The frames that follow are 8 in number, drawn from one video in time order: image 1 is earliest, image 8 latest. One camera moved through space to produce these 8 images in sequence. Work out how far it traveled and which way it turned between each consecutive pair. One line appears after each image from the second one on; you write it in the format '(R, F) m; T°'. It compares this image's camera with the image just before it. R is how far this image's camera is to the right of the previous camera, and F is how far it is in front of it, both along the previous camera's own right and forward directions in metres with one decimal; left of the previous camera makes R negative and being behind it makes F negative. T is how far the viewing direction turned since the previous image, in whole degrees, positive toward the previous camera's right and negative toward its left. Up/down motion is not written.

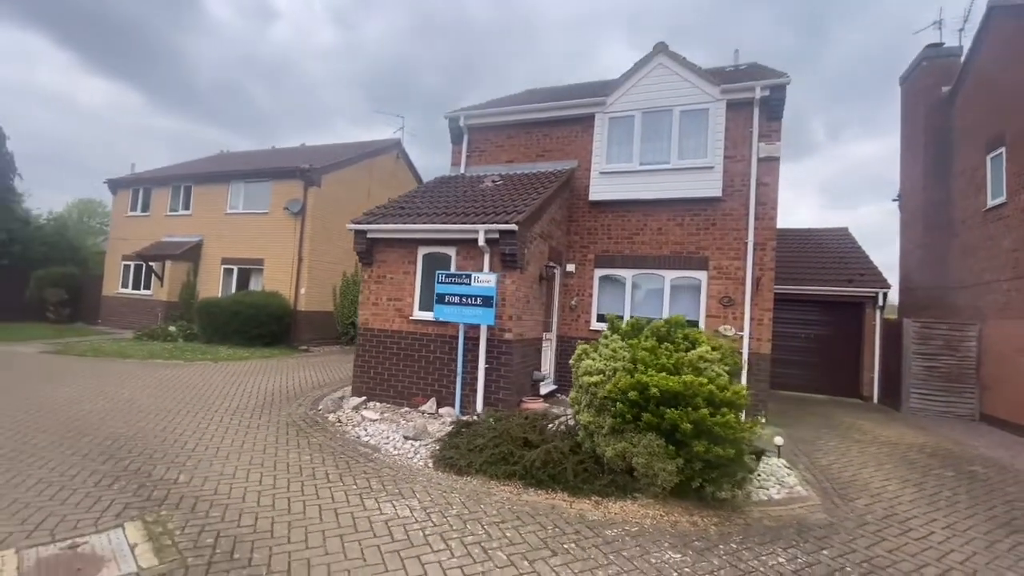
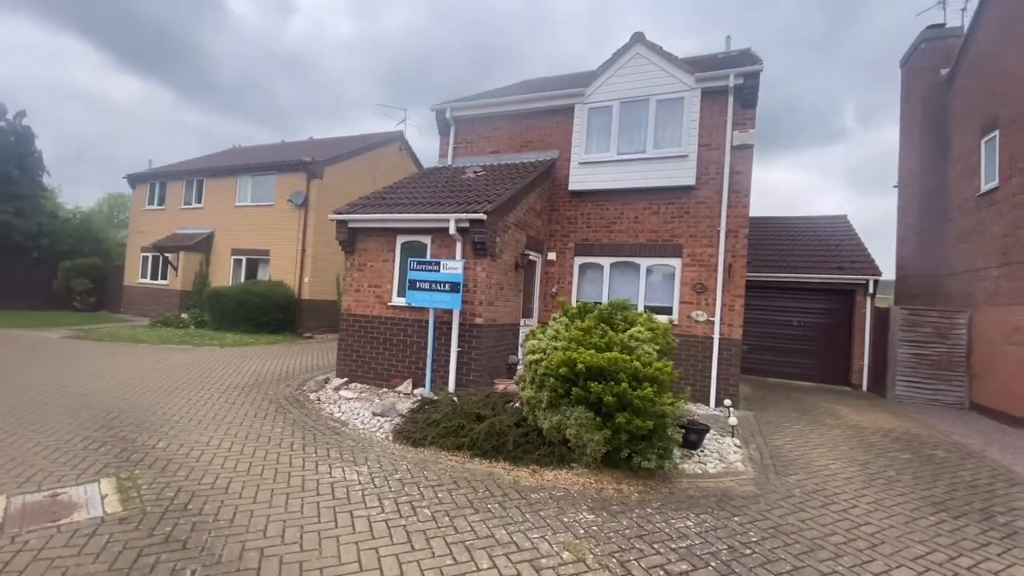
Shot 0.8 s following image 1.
(+0.8, -0.3) m; -2°
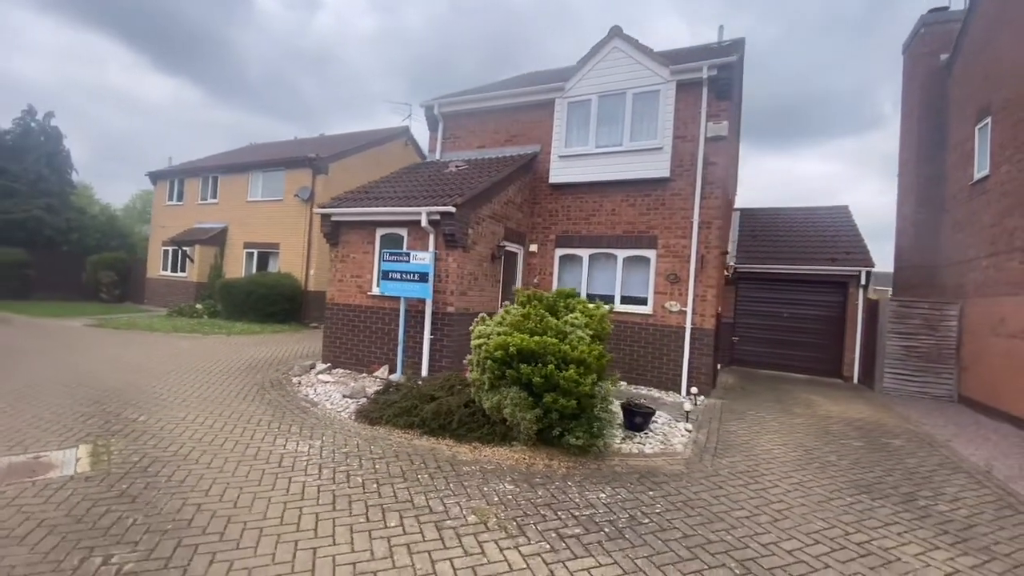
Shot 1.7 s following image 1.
(+0.9, -0.3) m; -3°
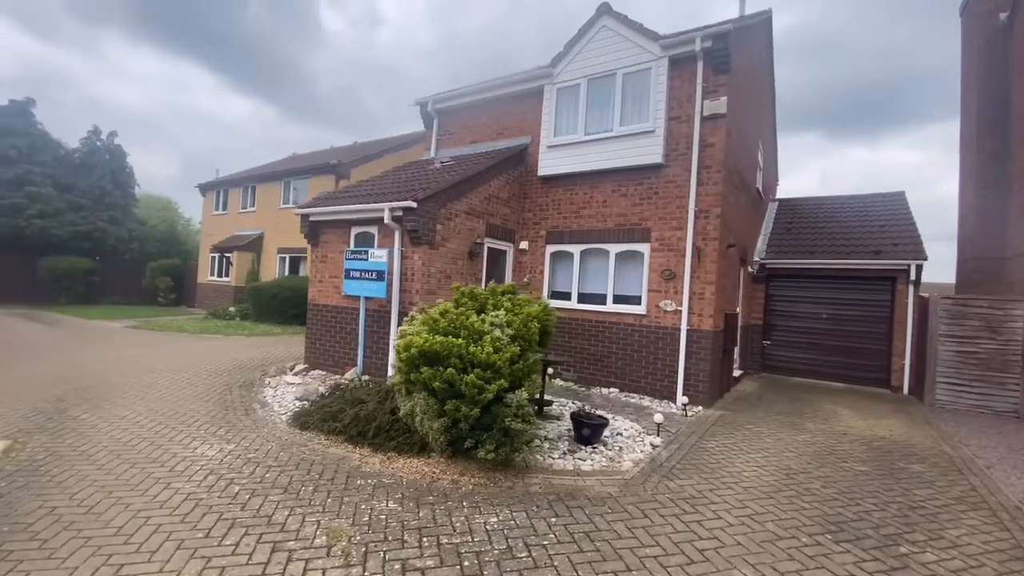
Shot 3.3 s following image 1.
(+1.4, +0.6) m; -7°
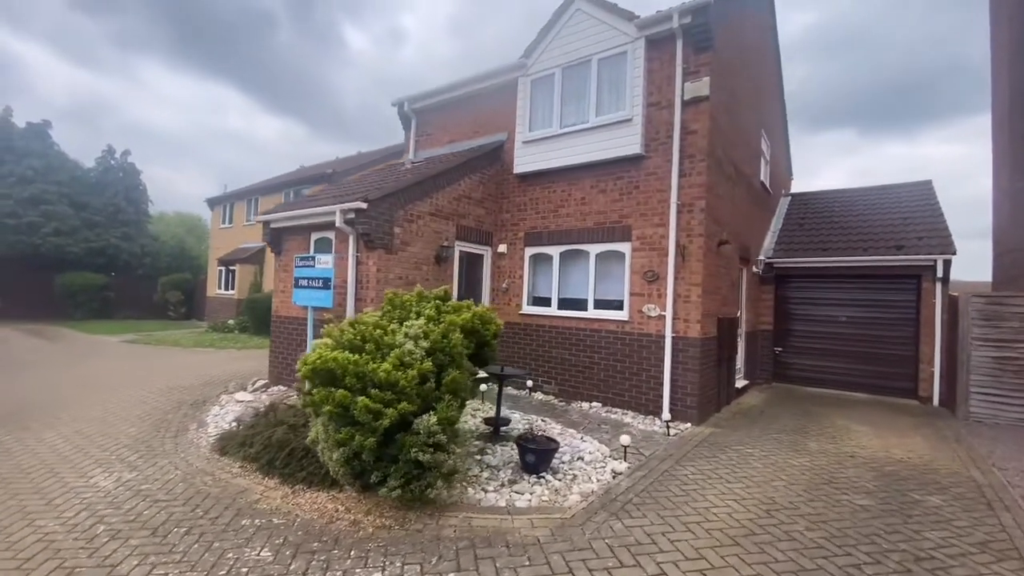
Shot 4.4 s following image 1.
(+0.9, +0.7) m; -3°
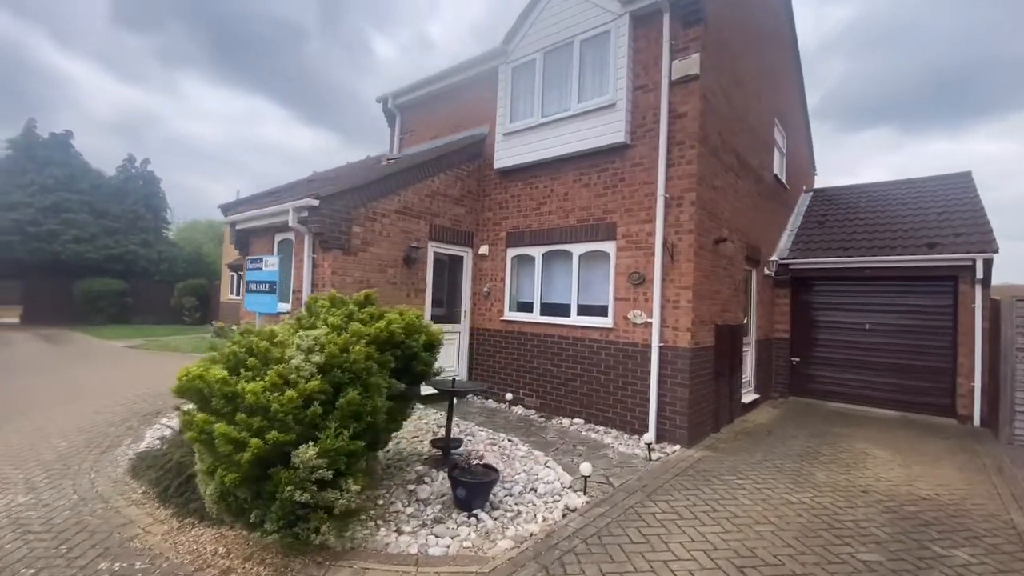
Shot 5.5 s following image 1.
(+0.8, +0.7) m; -3°
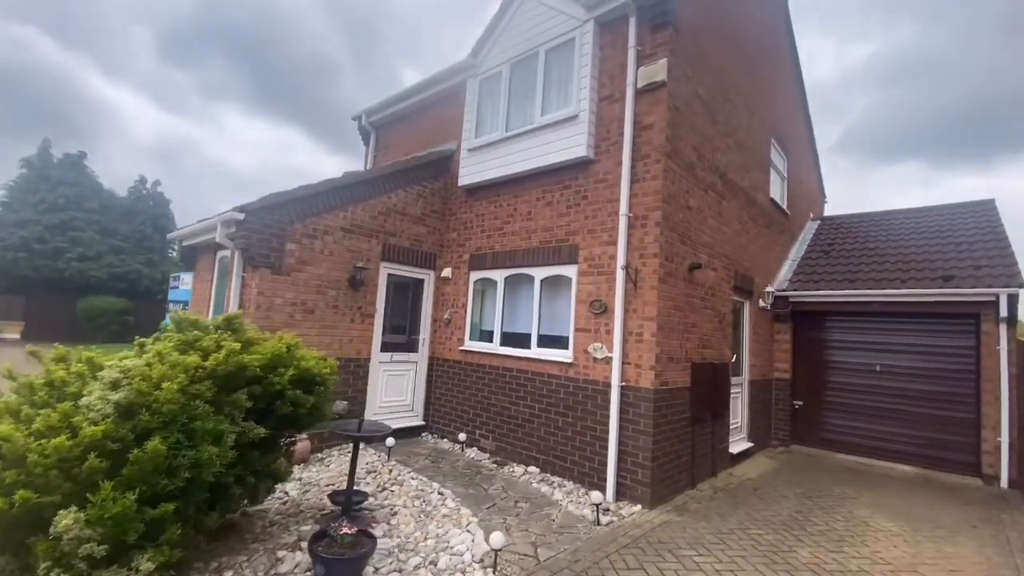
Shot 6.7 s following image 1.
(+0.9, +0.7) m; -2°
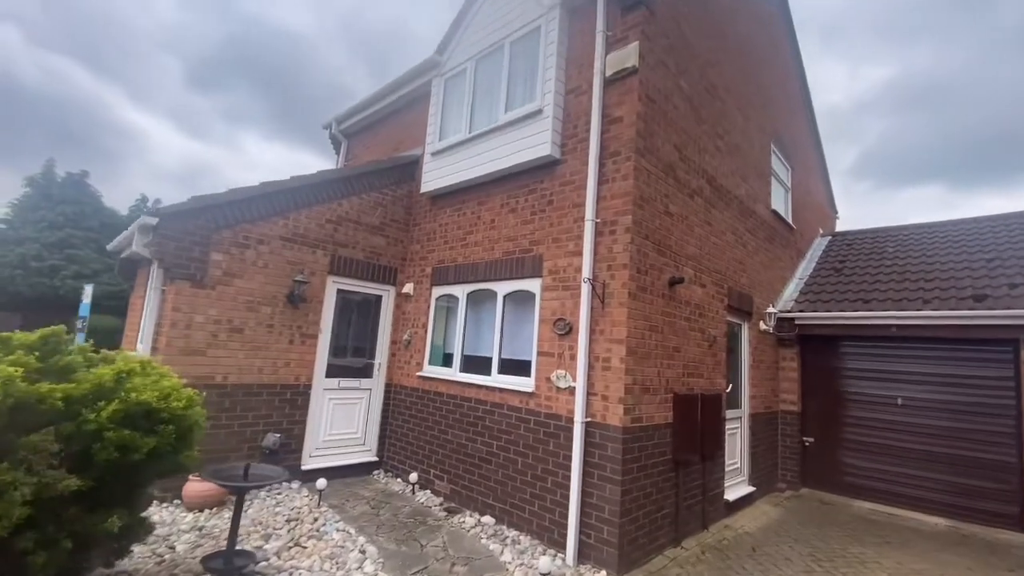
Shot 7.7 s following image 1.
(+0.7, +0.8) m; -2°
